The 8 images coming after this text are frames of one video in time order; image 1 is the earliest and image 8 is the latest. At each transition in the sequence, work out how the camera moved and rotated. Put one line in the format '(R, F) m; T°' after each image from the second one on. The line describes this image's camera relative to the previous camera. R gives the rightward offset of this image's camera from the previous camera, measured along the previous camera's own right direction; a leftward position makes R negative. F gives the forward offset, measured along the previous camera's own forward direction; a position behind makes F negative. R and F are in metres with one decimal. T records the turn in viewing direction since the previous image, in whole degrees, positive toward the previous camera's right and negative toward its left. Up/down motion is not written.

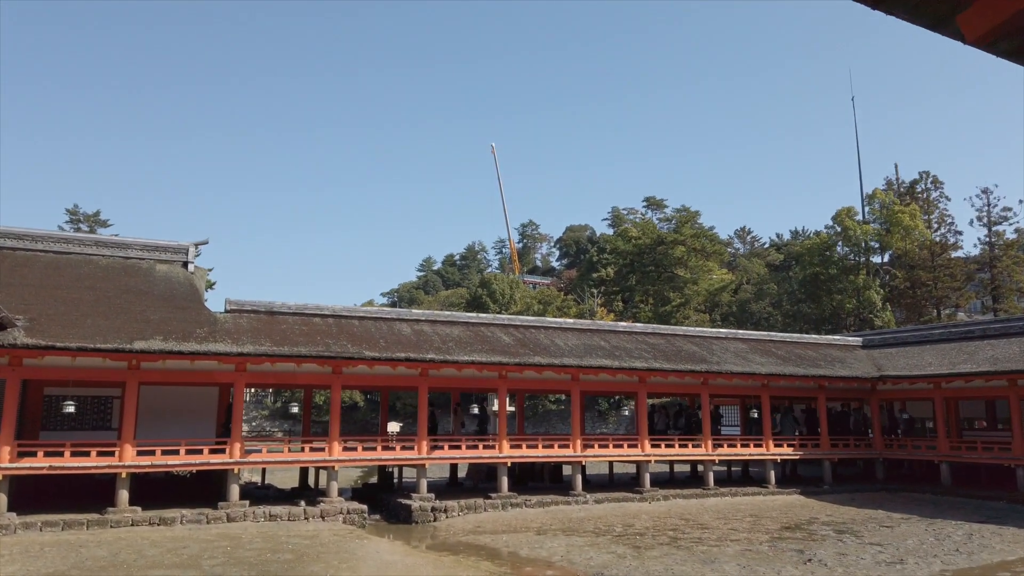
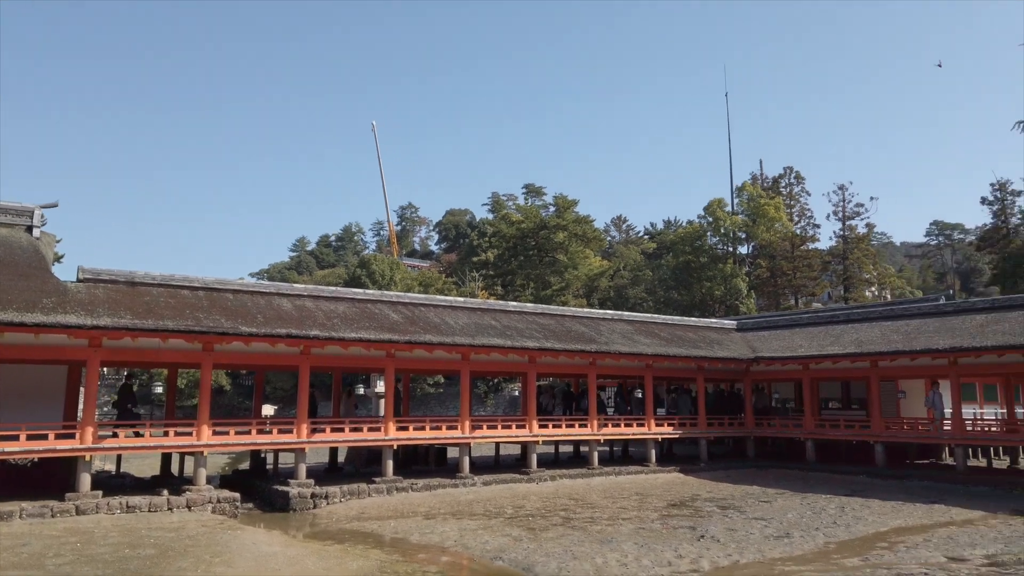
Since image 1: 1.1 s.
(-0.3, +0.7) m; +9°
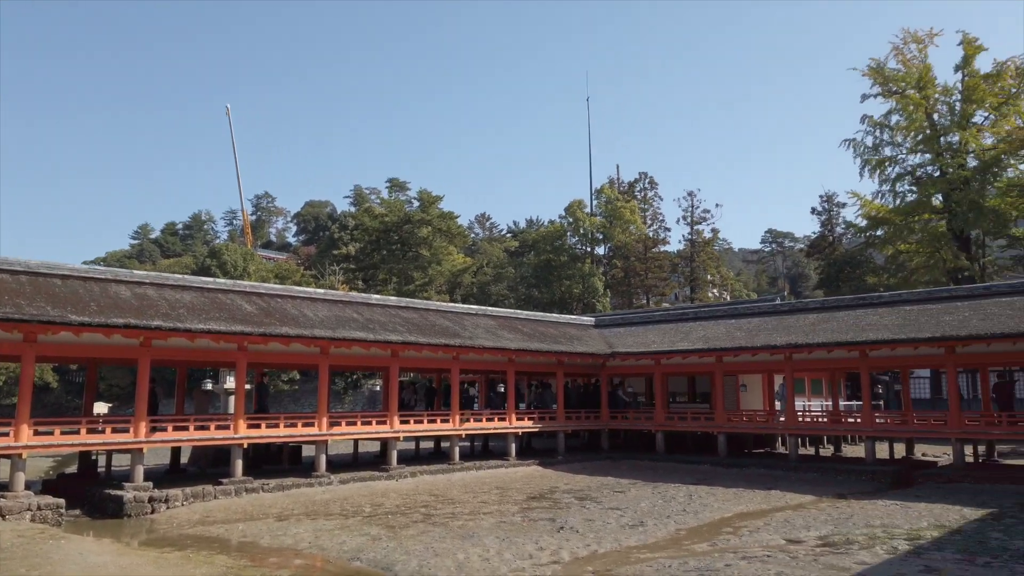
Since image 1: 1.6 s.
(0.0, +0.2) m; +11°
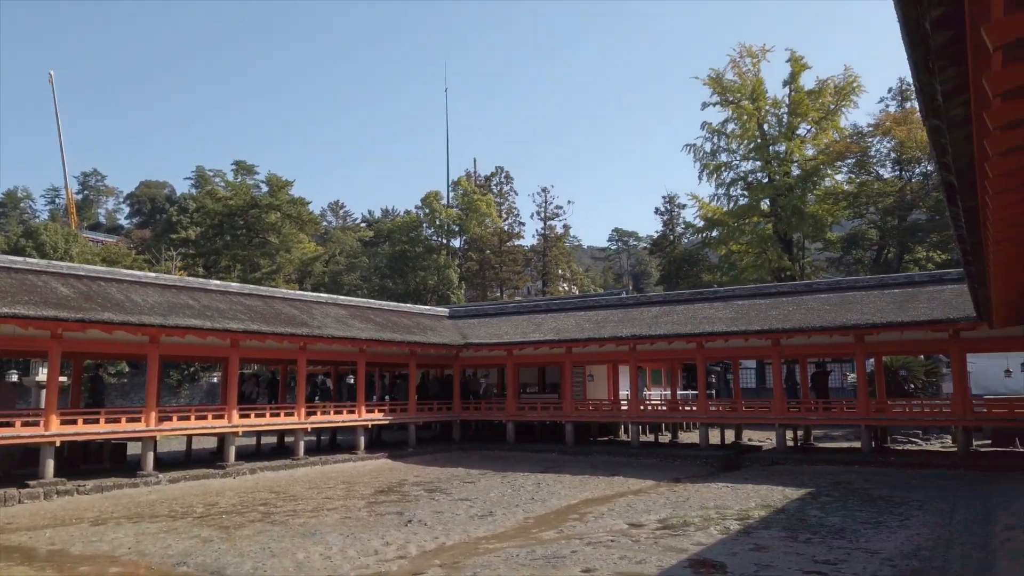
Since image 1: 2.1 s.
(0.0, +0.3) m; +11°
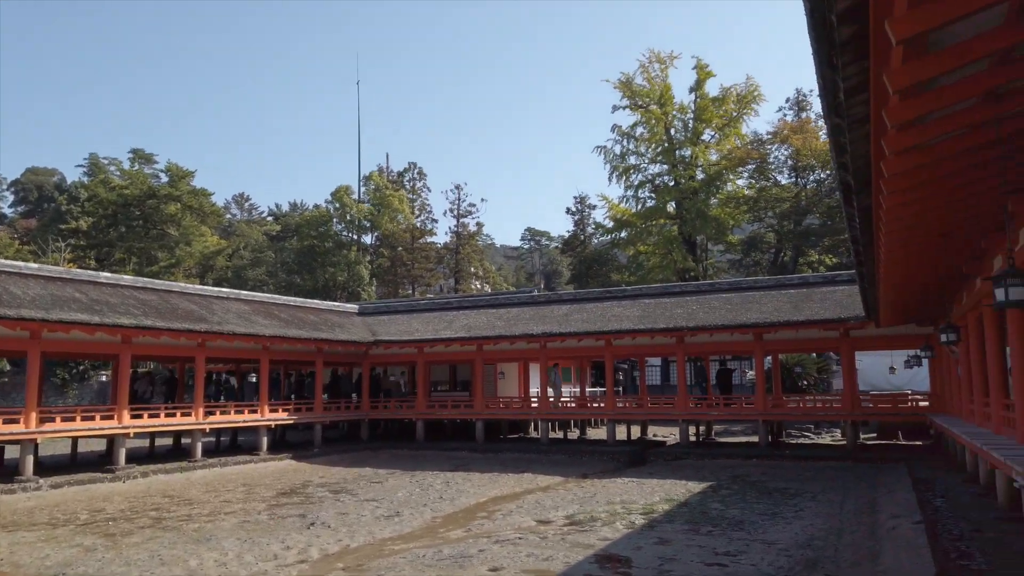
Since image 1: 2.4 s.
(0.0, +0.1) m; +7°
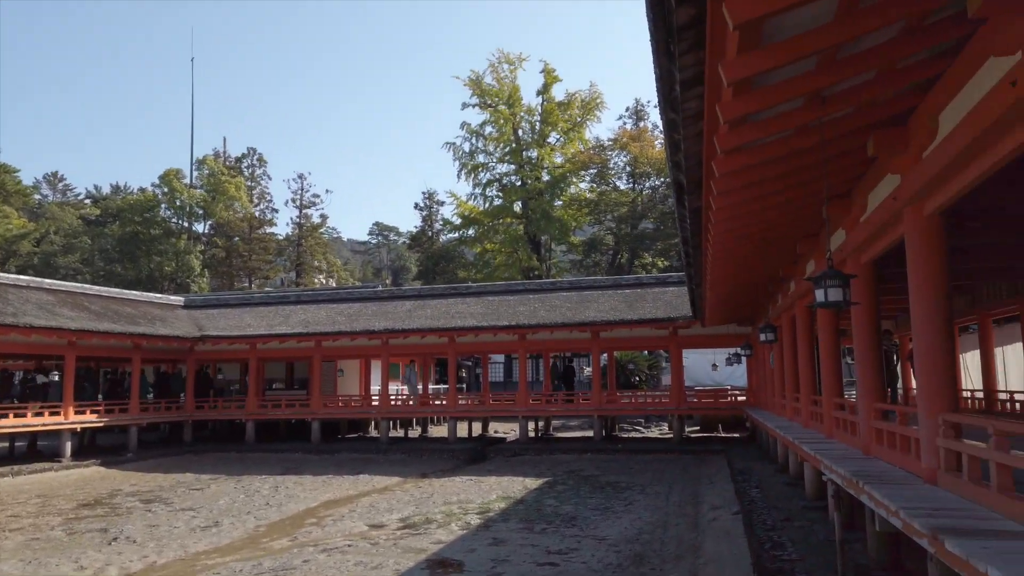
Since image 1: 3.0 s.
(+0.1, +0.3) m; +12°
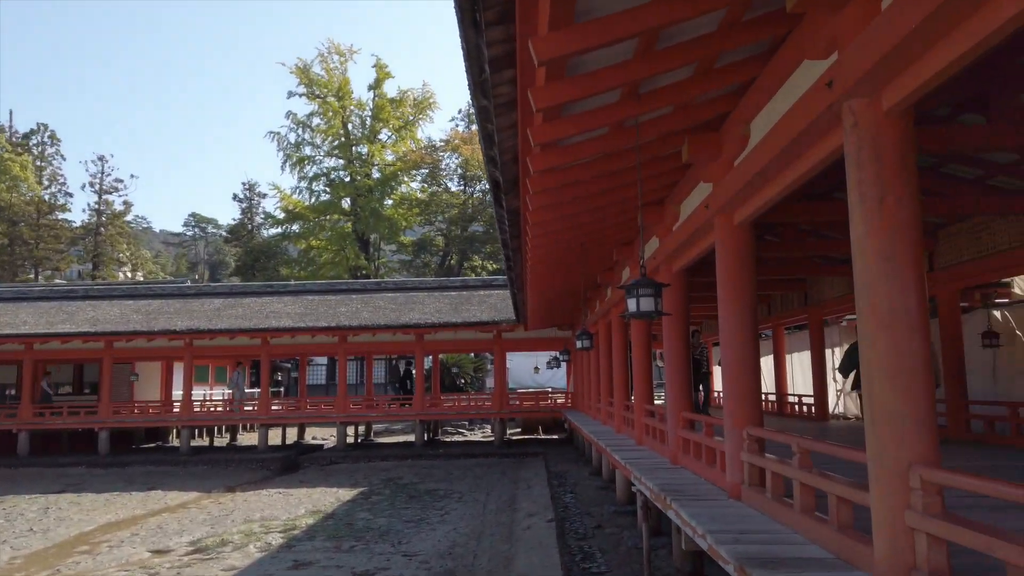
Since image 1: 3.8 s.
(+0.2, +0.4) m; +13°
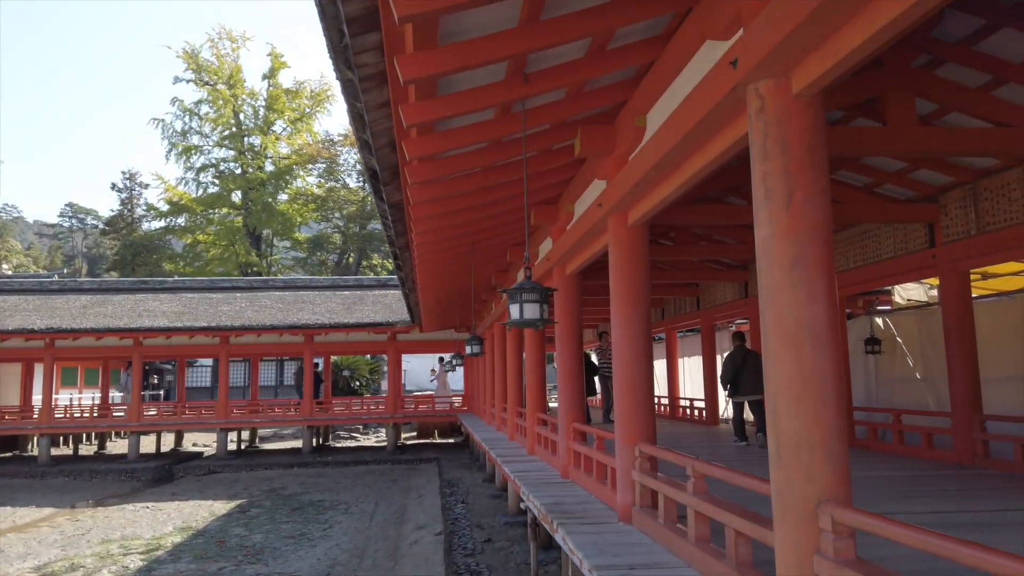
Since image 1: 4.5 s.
(+0.1, +0.4) m; +8°
